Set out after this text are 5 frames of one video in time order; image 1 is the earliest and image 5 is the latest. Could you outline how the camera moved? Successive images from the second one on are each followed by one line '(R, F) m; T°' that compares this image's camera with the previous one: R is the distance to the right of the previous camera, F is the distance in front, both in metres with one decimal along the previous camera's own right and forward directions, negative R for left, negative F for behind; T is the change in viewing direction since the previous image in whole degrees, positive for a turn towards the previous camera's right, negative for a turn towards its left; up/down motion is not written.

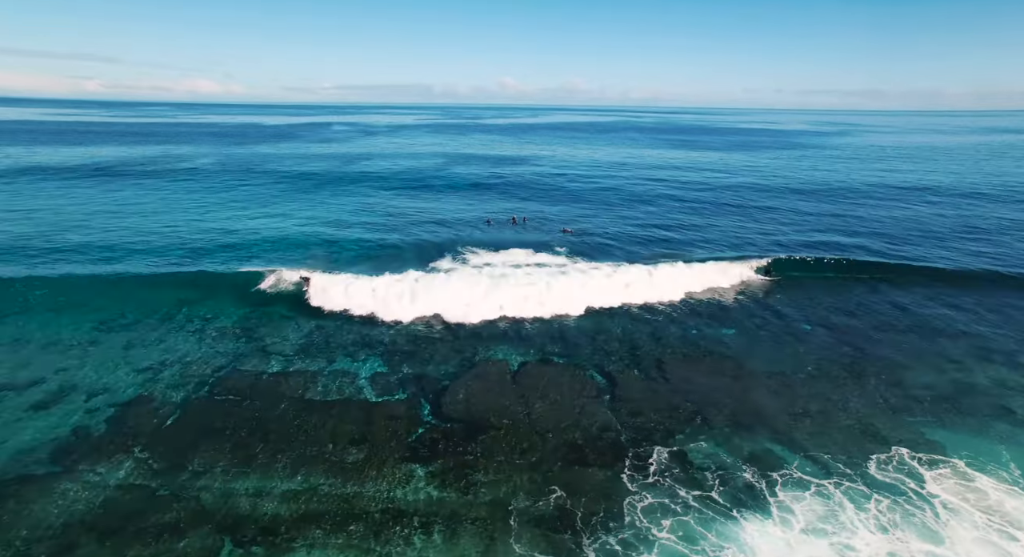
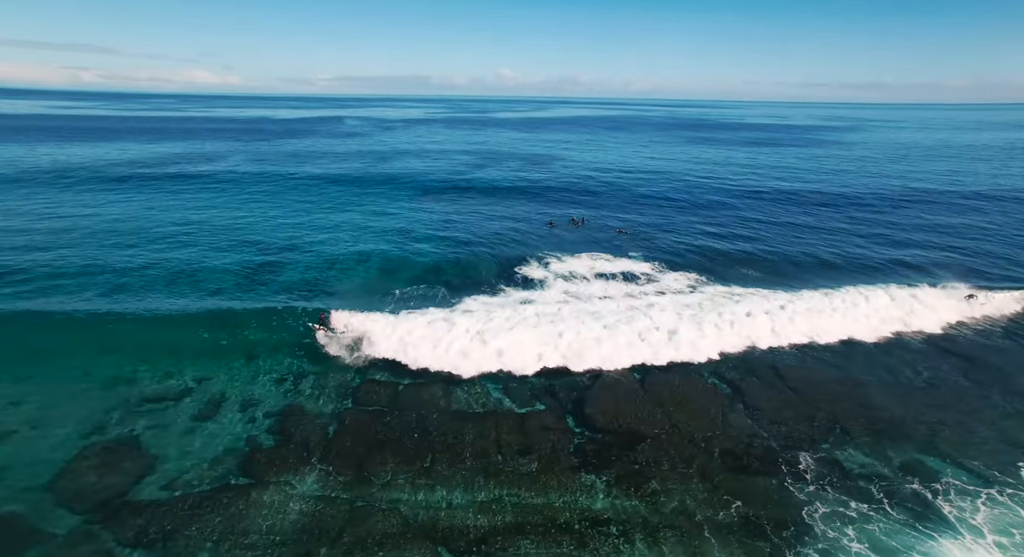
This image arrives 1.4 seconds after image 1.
(-6.2, -0.6) m; +1°
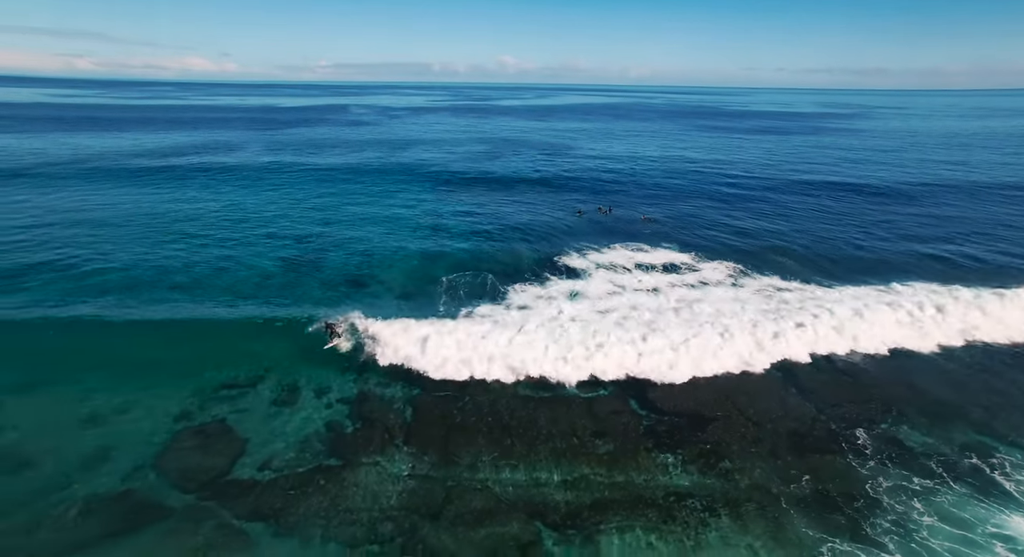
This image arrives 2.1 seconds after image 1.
(-3.0, -0.7) m; 0°
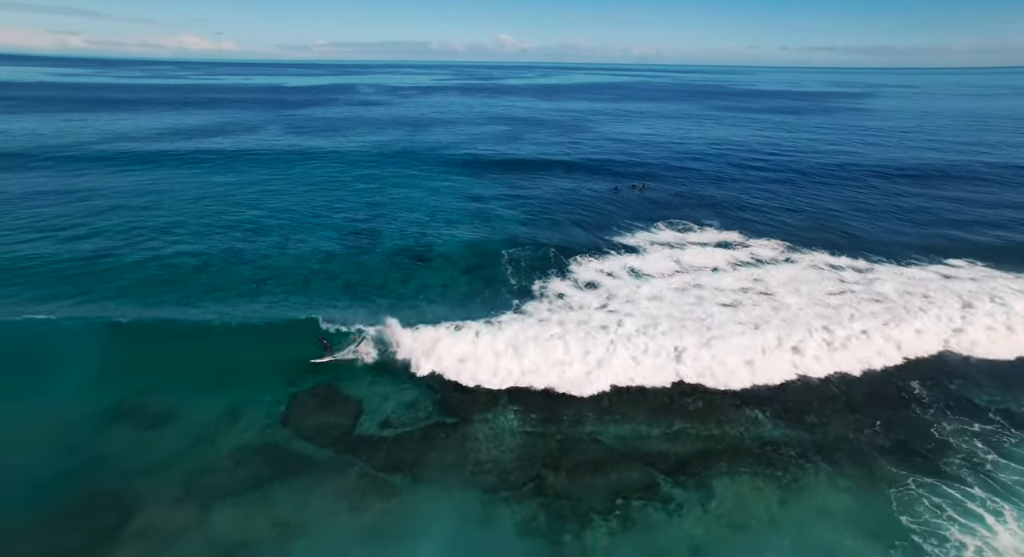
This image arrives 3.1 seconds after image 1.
(-4.1, -1.2) m; 0°
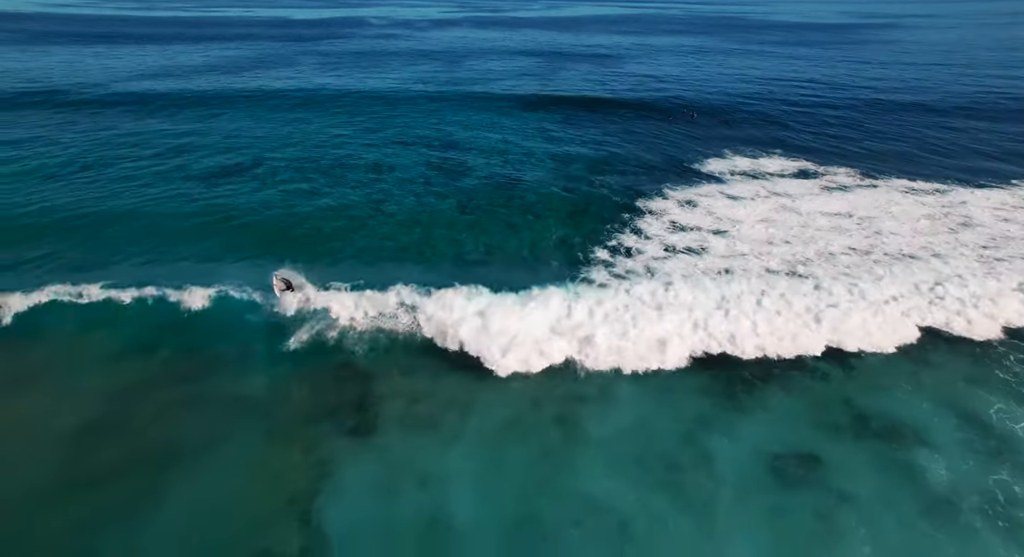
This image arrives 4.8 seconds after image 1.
(-6.9, -2.8) m; 0°
